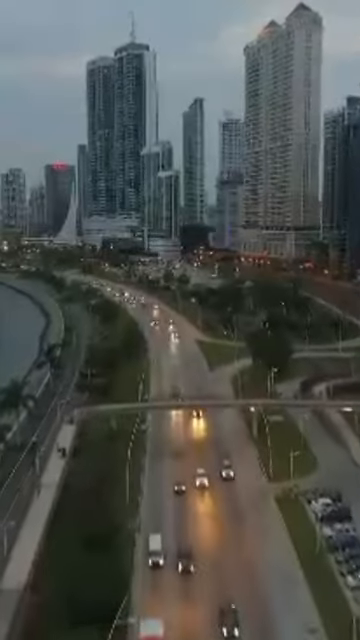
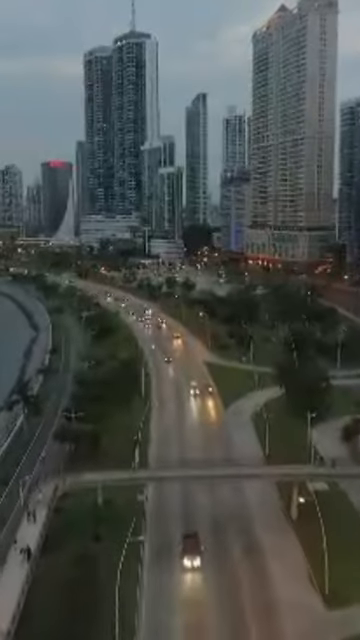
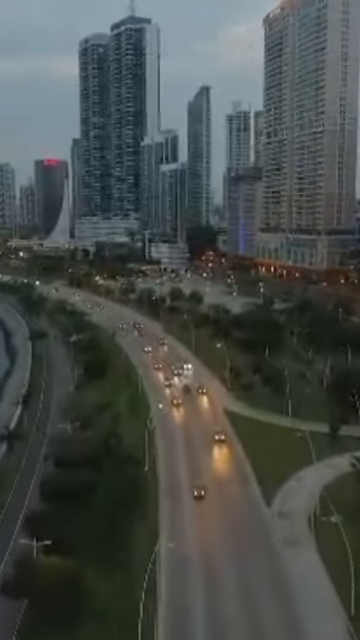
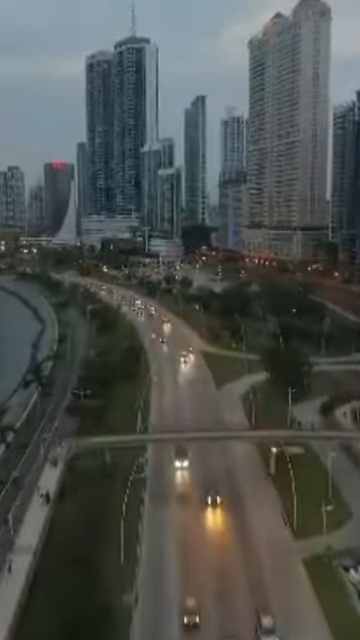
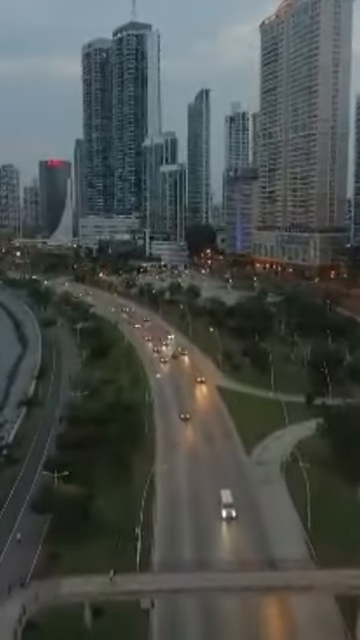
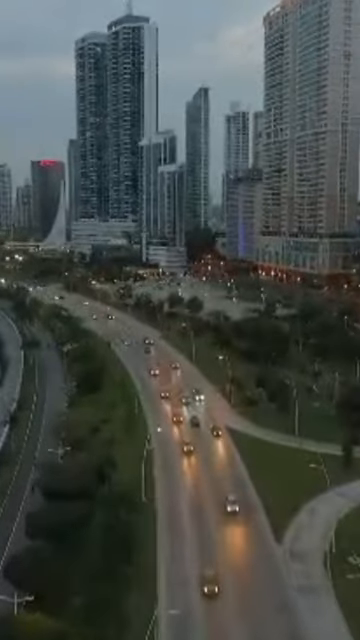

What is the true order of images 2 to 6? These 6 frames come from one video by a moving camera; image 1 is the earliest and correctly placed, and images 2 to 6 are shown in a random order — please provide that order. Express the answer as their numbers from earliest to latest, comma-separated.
4, 2, 5, 3, 6
